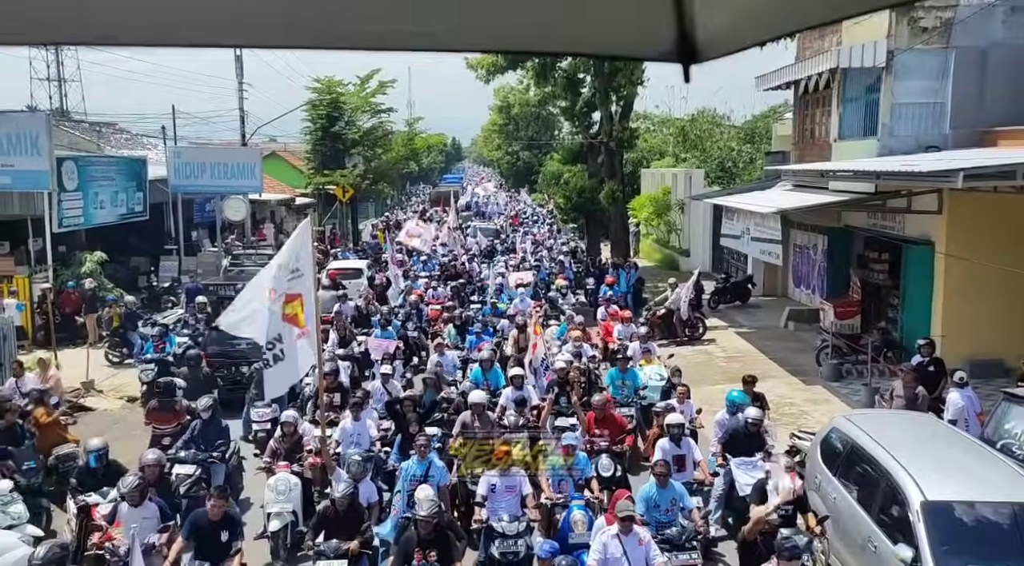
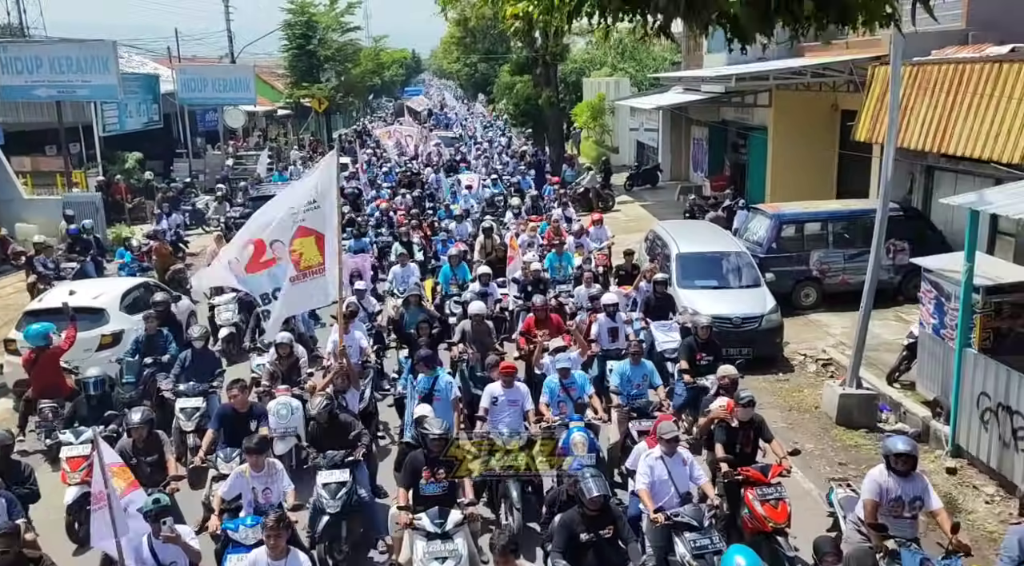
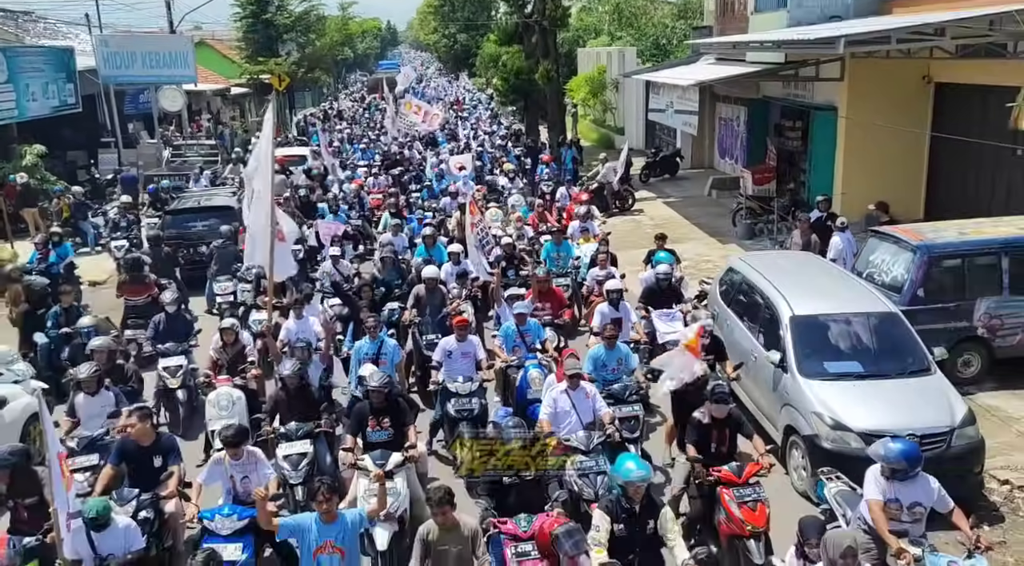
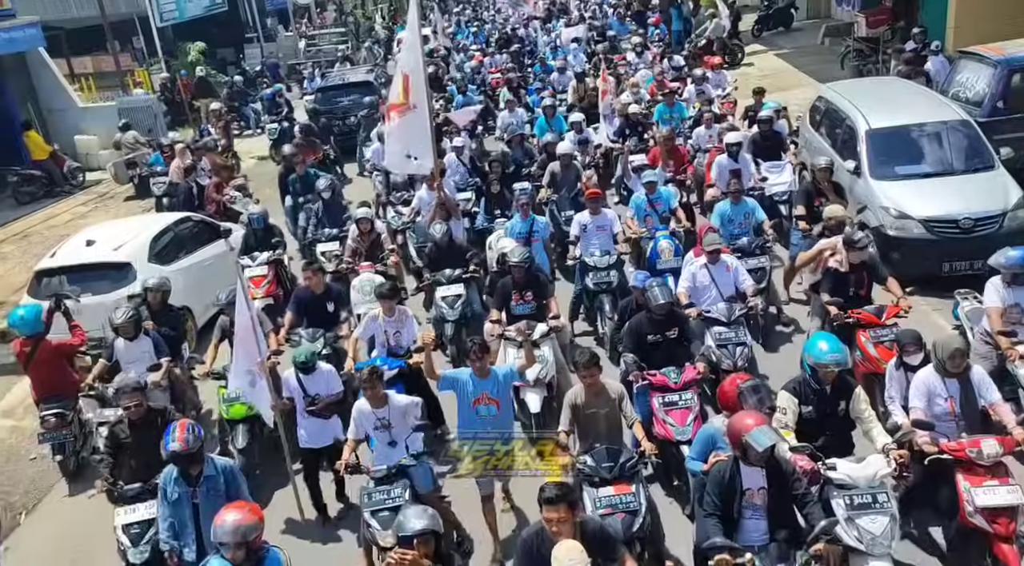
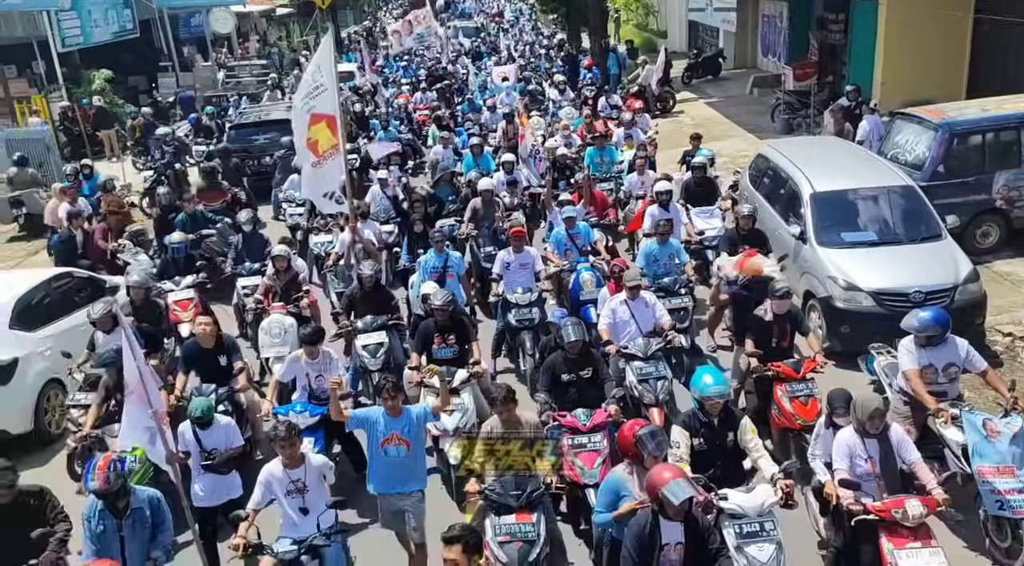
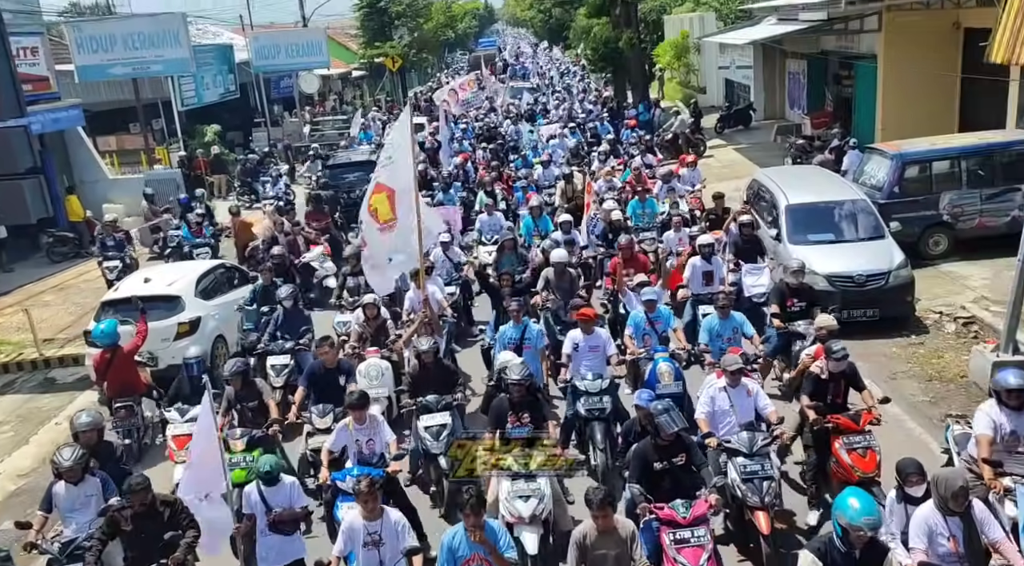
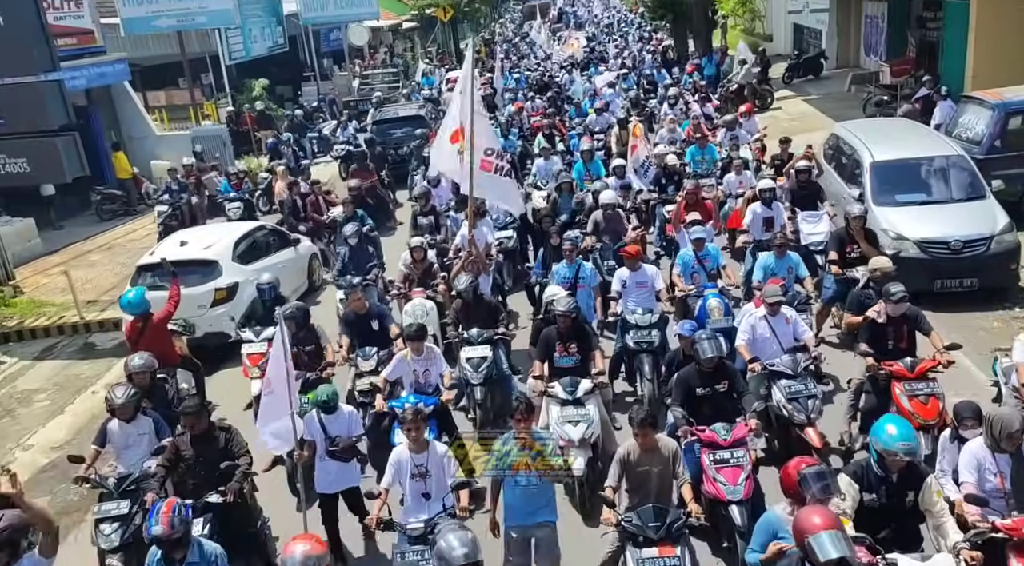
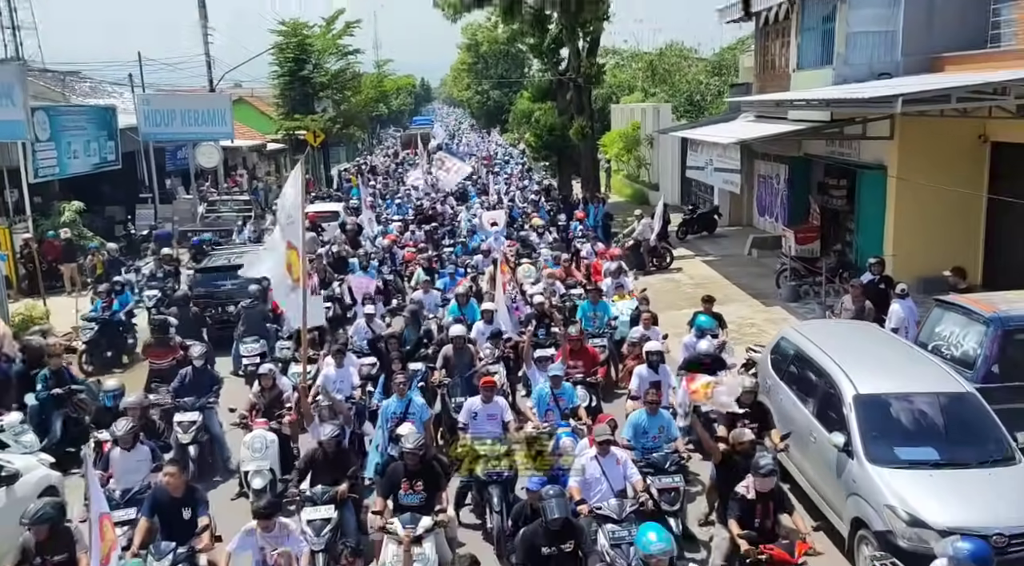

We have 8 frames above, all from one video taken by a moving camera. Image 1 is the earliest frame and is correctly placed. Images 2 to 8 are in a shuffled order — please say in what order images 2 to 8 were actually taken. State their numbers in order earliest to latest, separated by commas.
8, 3, 5, 4, 7, 6, 2
